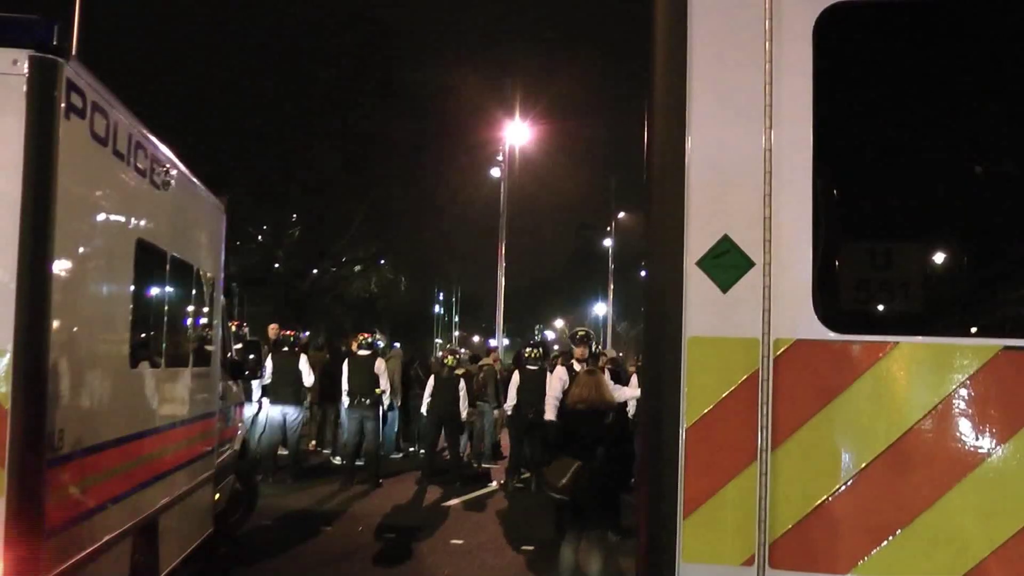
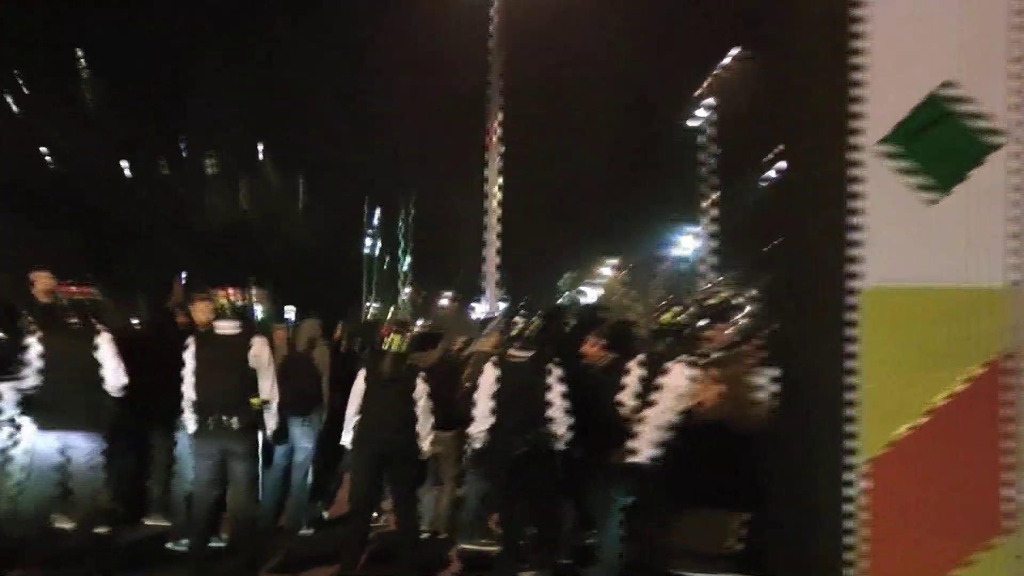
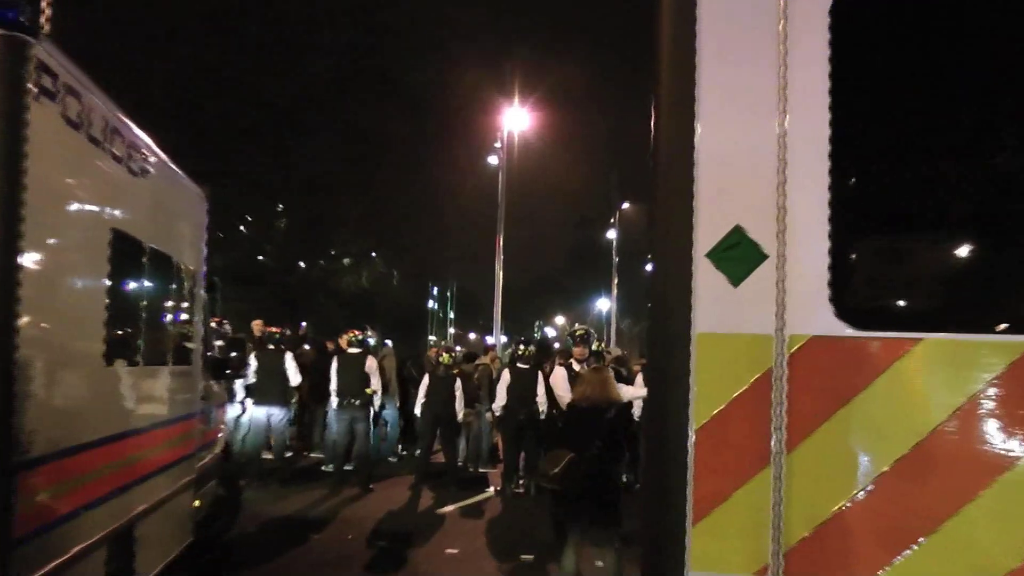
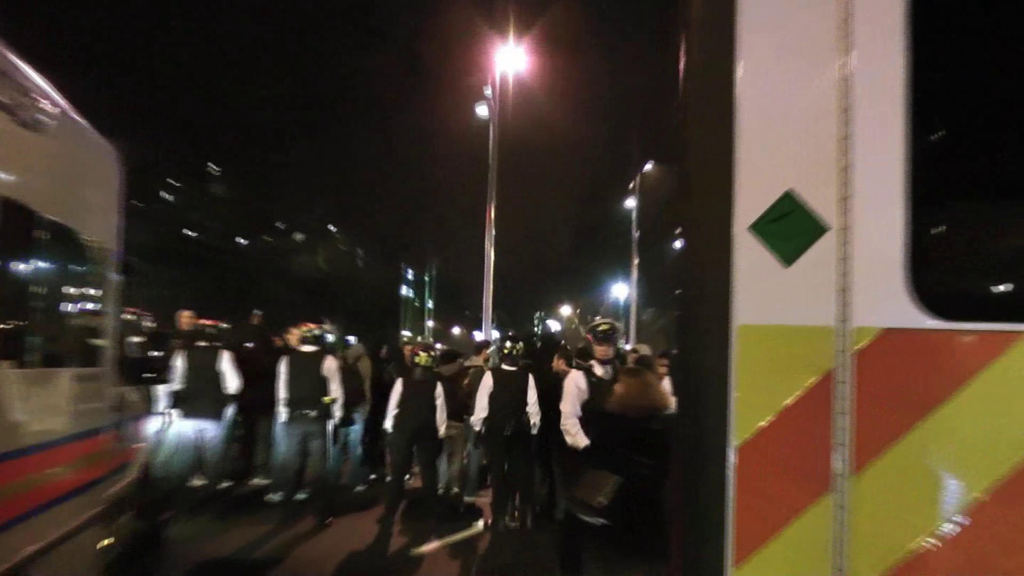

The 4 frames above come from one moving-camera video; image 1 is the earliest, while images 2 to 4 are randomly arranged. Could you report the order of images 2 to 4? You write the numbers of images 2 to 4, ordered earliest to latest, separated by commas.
3, 4, 2
